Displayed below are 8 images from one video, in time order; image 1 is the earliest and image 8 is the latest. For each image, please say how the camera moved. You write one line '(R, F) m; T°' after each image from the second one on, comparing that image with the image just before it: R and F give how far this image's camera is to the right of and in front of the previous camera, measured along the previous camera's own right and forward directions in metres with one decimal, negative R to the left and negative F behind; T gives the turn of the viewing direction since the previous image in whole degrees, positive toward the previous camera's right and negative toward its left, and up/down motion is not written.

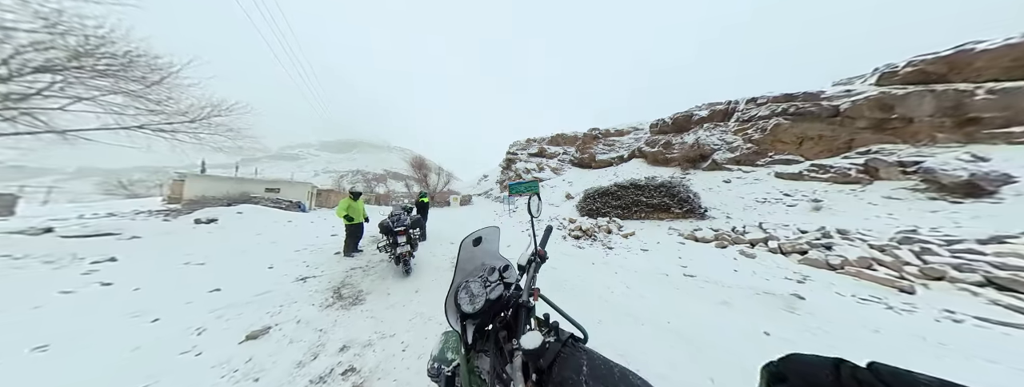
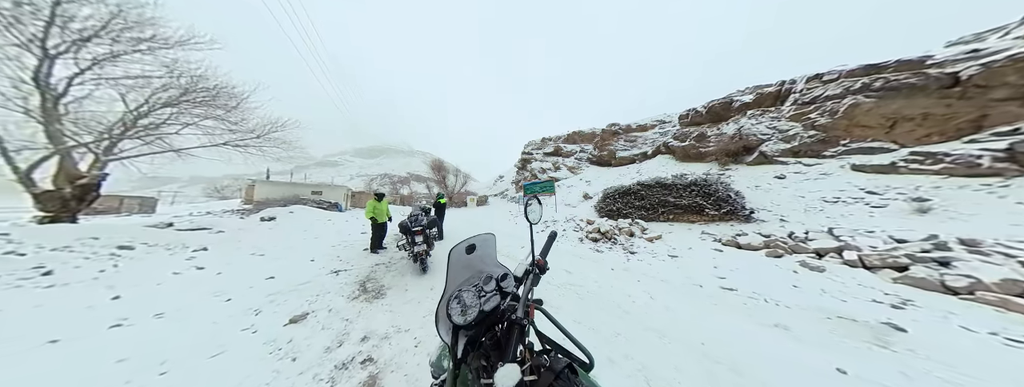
(+0.4, +0.3) m; -7°
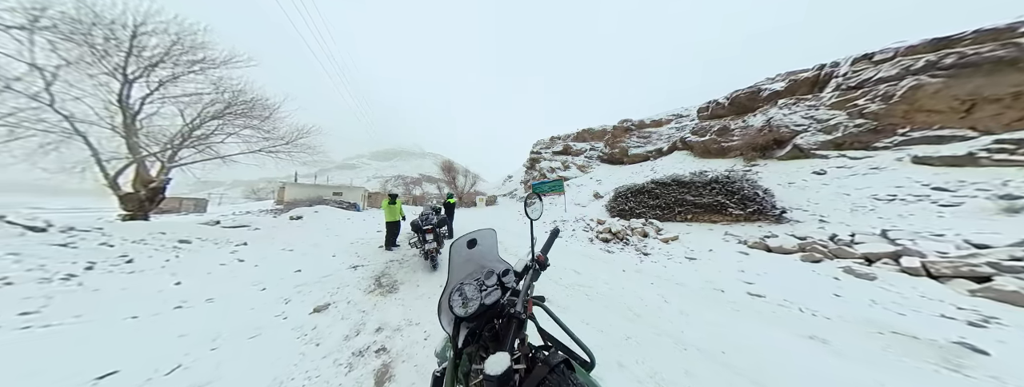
(+0.2, +0.1) m; -4°
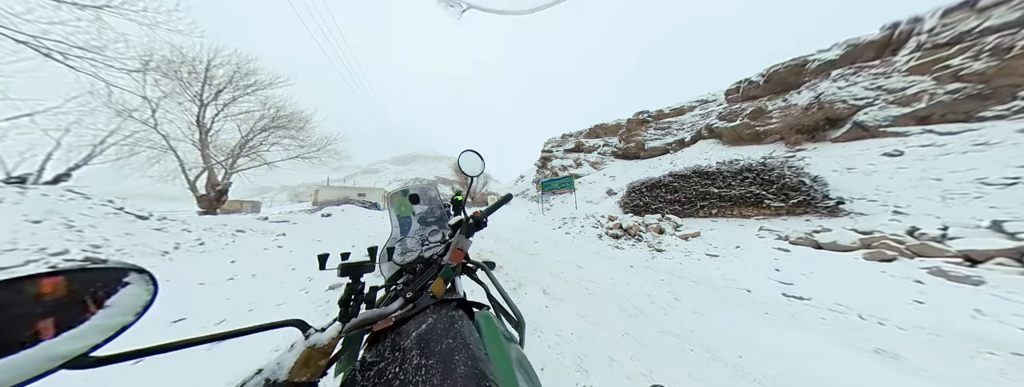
(+0.4, +0.3) m; -5°
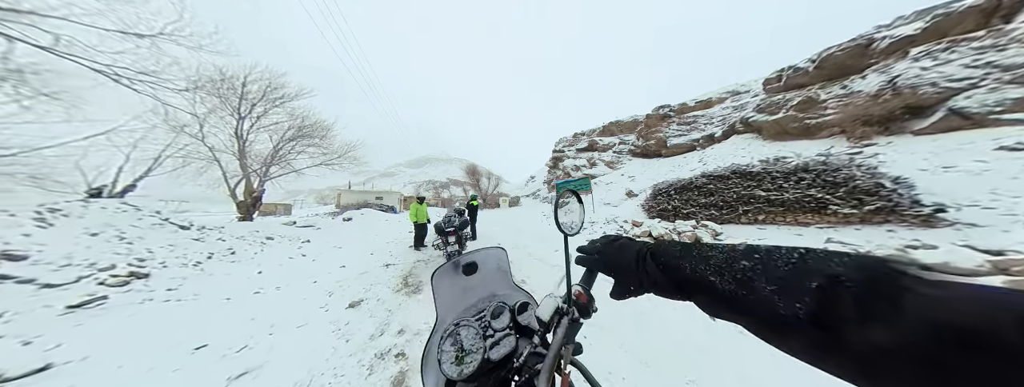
(-0.1, +0.2) m; -3°
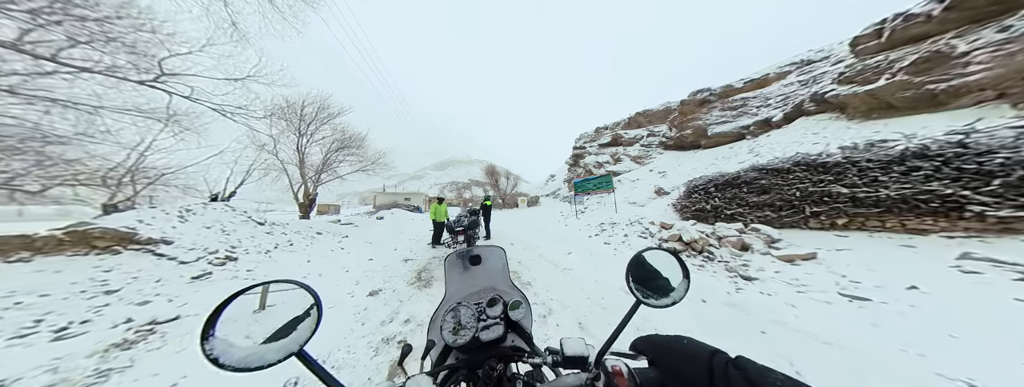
(+0.4, +0.4) m; -7°
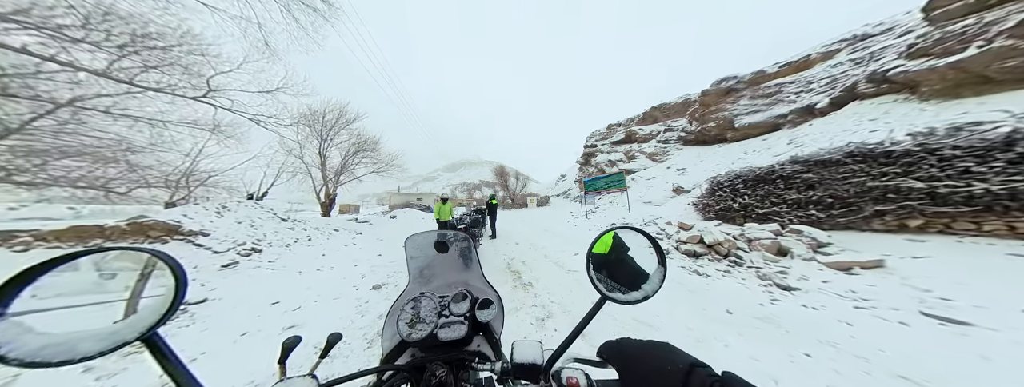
(+0.1, +0.3) m; -3°
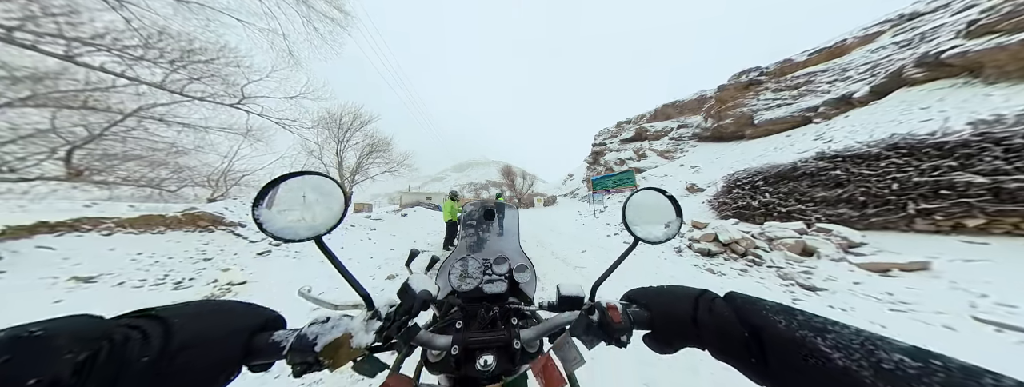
(+0.1, +0.1) m; -2°
